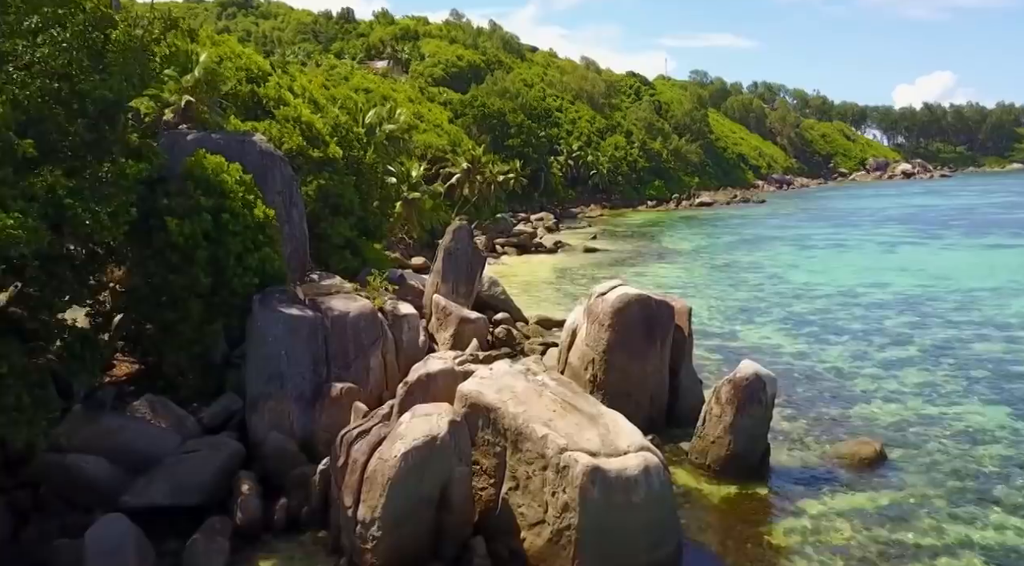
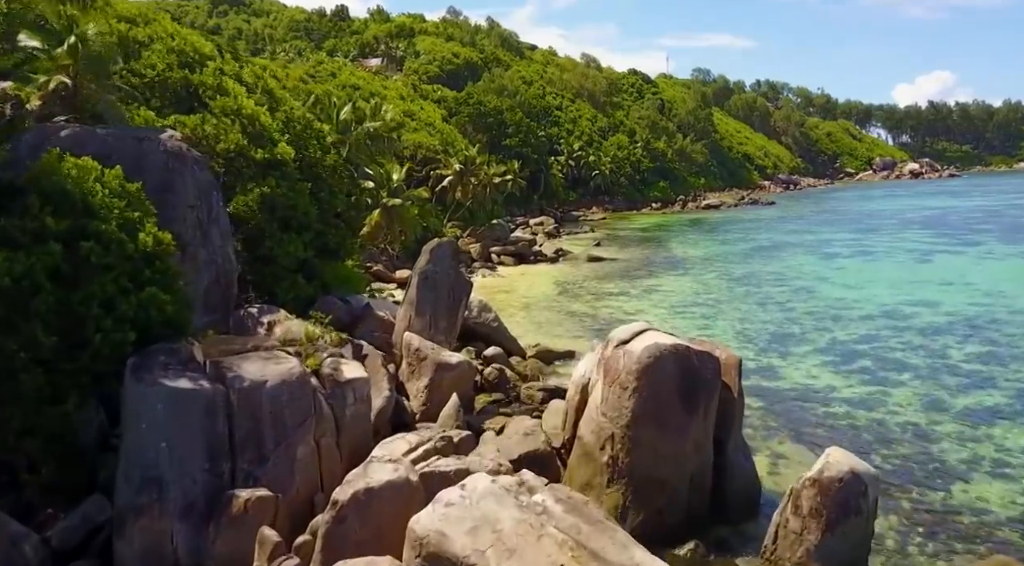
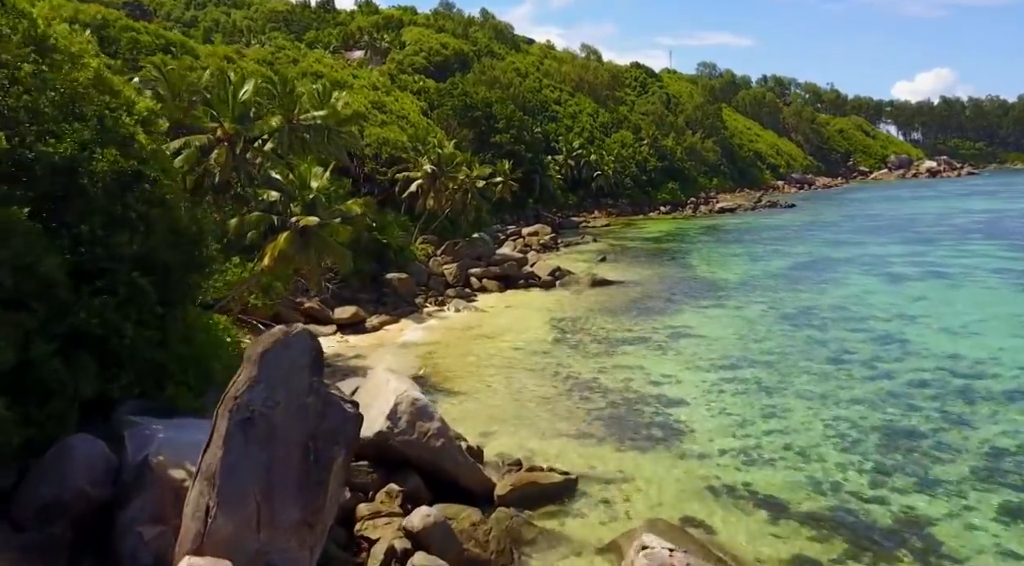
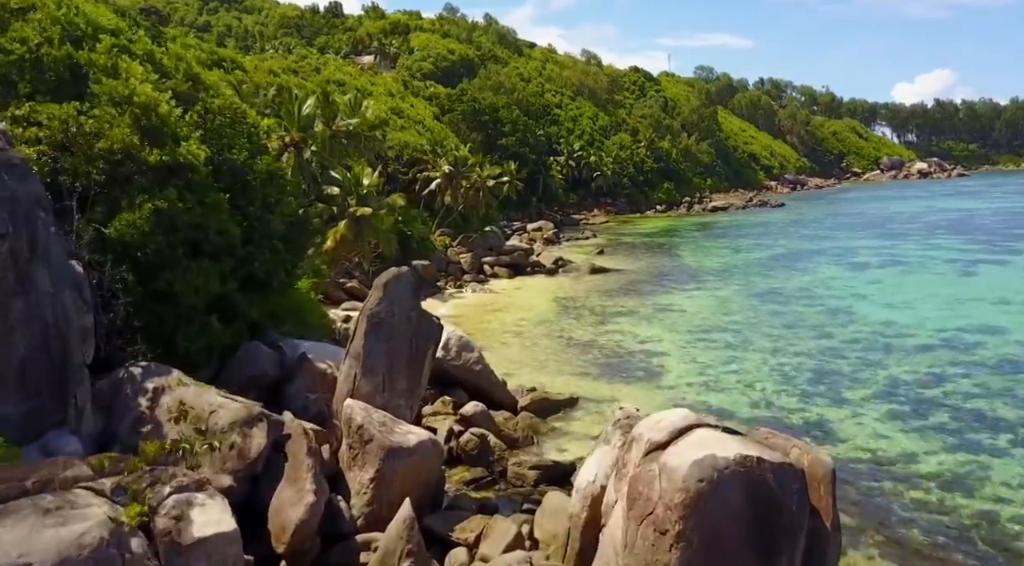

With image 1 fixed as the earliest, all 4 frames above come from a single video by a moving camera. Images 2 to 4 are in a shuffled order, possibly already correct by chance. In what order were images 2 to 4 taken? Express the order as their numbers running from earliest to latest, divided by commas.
2, 4, 3
